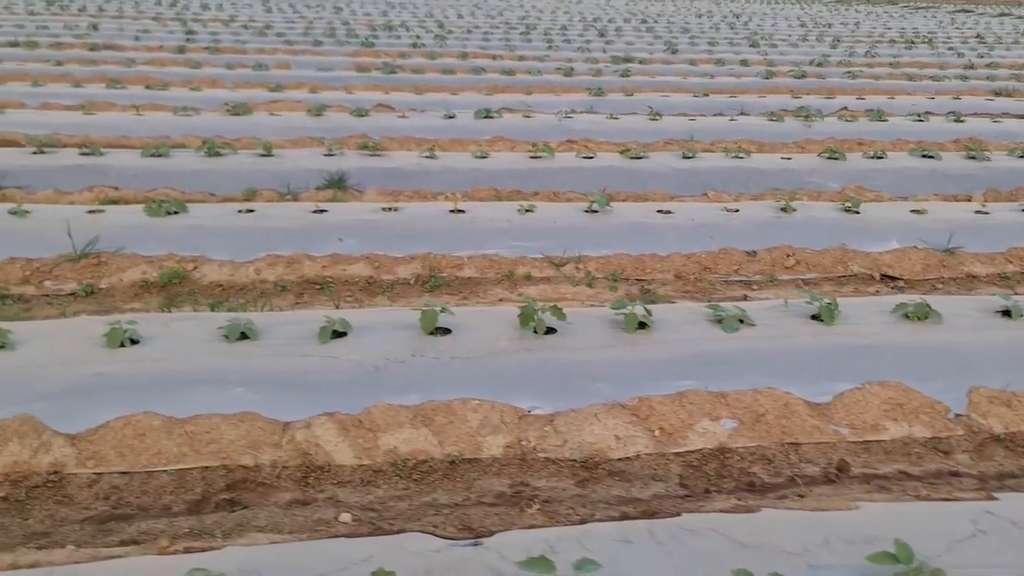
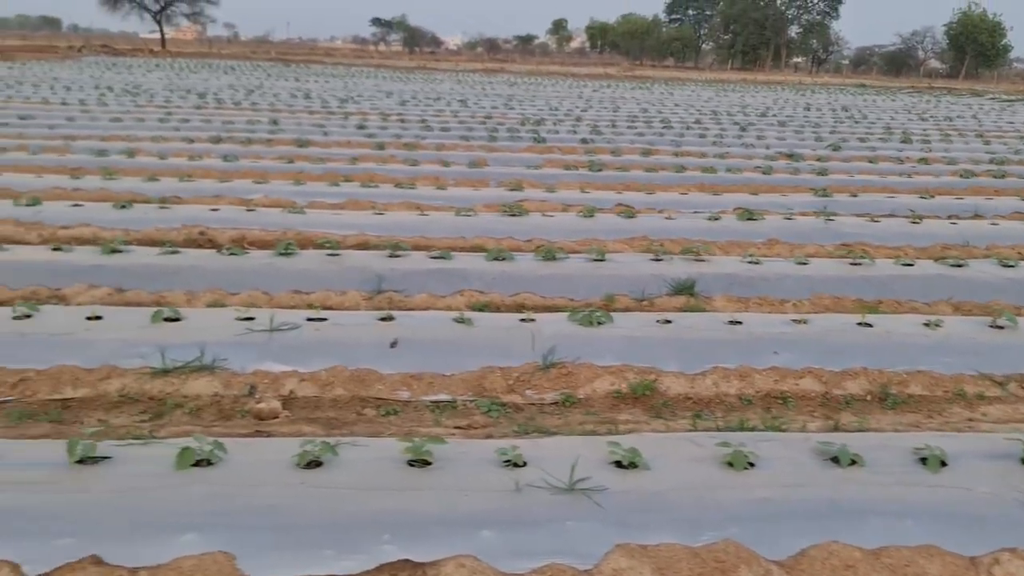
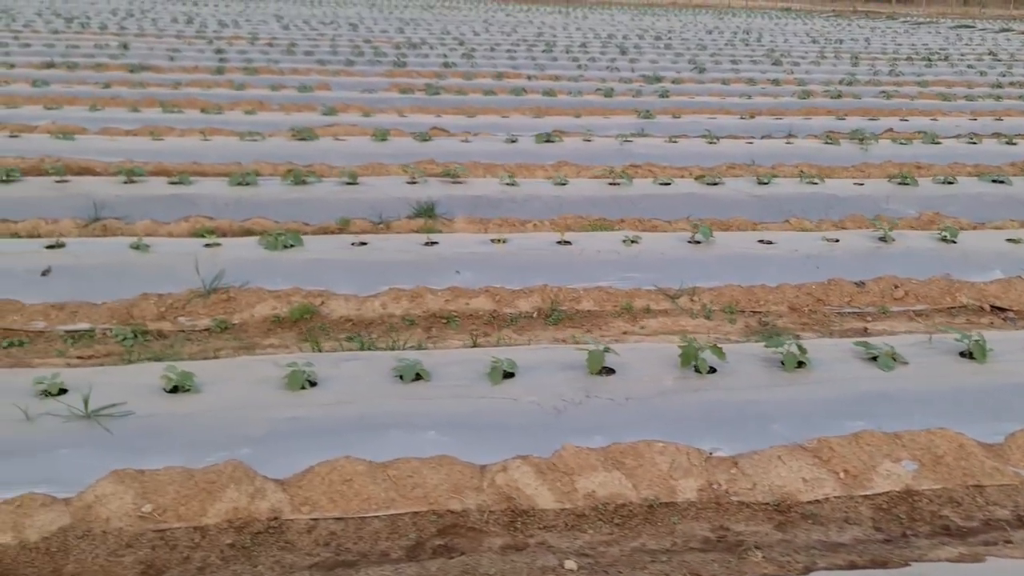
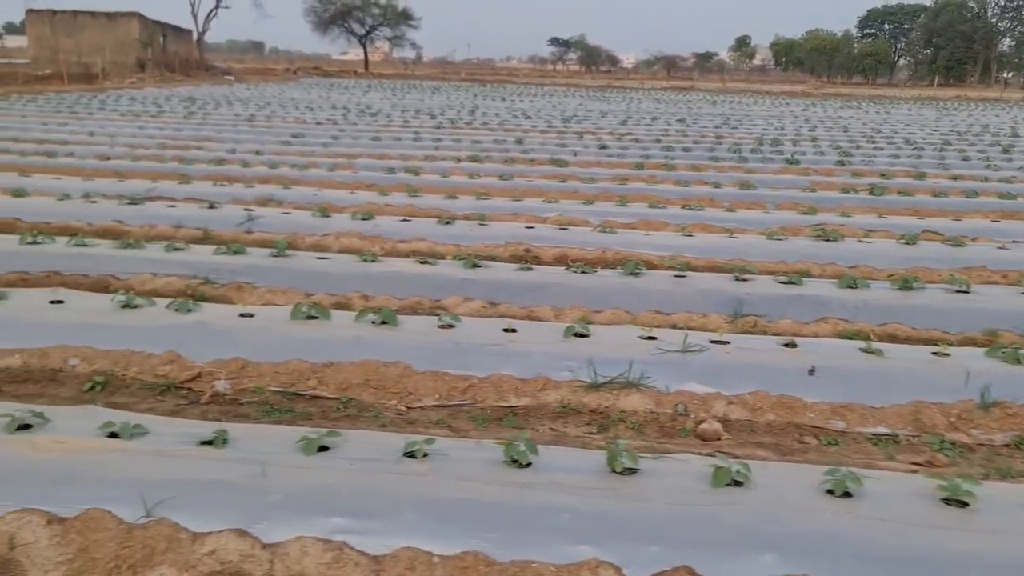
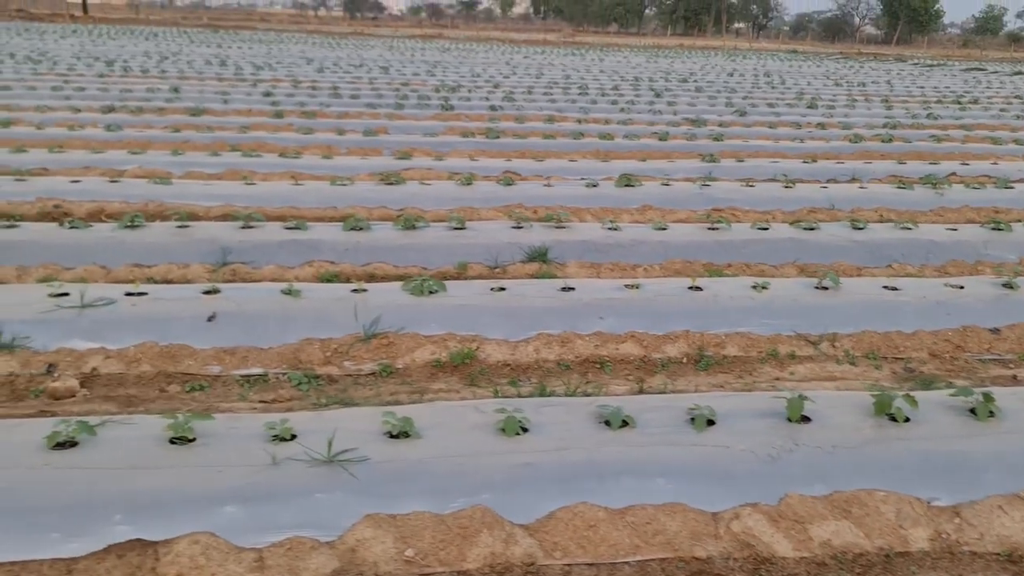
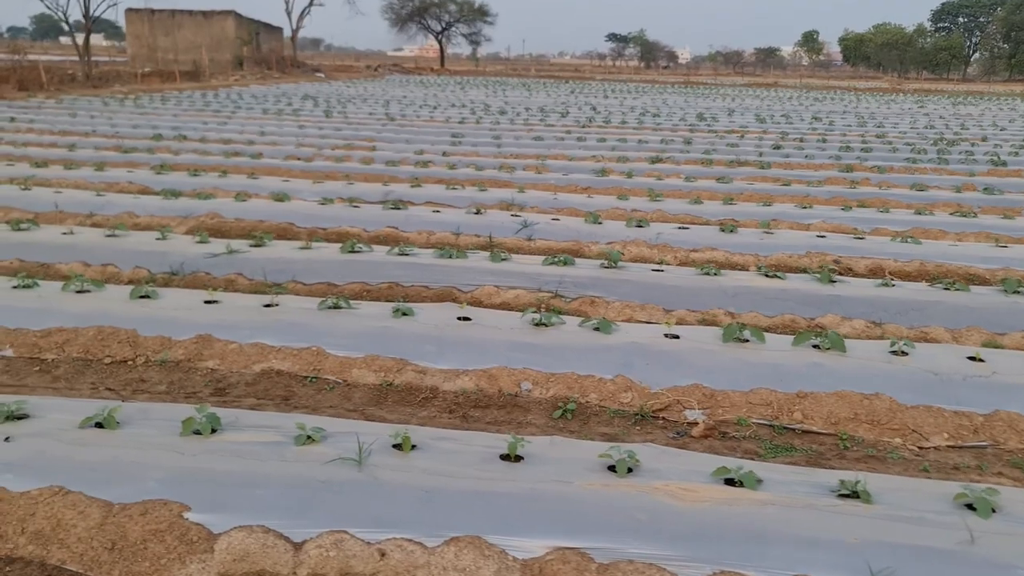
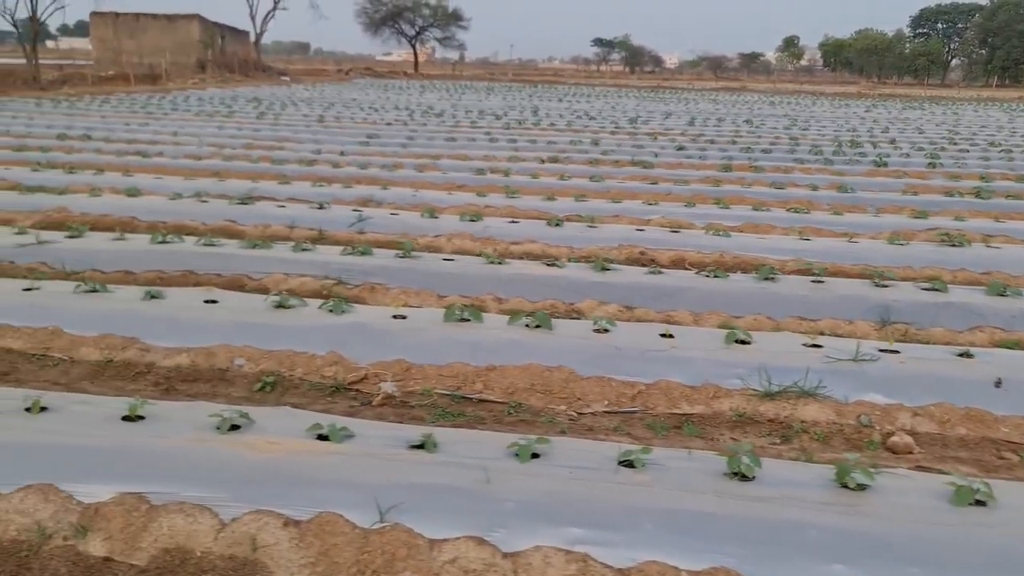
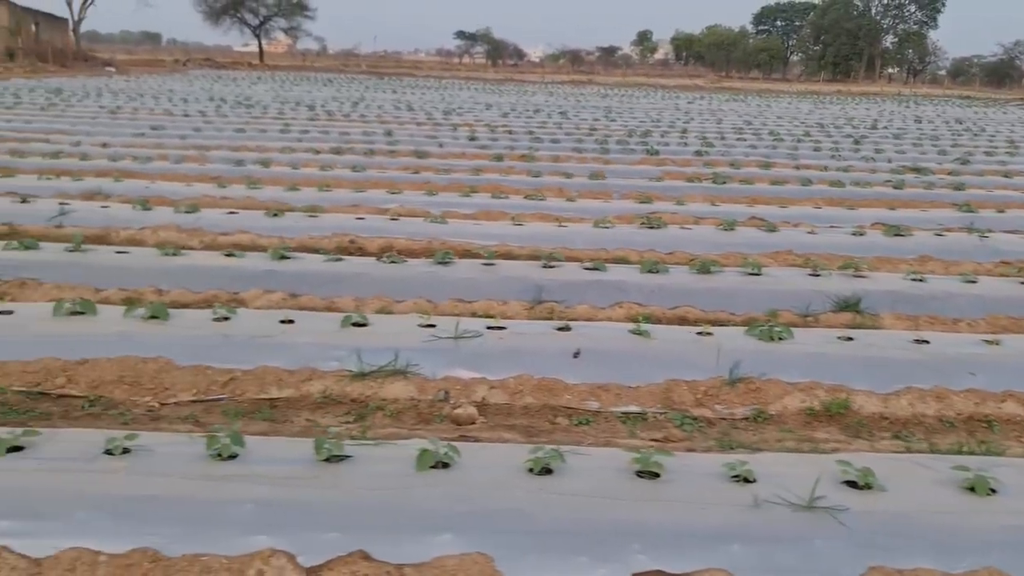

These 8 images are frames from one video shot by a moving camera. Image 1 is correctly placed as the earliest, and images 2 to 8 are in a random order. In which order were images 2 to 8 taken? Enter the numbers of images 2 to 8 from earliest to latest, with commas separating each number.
3, 5, 2, 8, 4, 7, 6
